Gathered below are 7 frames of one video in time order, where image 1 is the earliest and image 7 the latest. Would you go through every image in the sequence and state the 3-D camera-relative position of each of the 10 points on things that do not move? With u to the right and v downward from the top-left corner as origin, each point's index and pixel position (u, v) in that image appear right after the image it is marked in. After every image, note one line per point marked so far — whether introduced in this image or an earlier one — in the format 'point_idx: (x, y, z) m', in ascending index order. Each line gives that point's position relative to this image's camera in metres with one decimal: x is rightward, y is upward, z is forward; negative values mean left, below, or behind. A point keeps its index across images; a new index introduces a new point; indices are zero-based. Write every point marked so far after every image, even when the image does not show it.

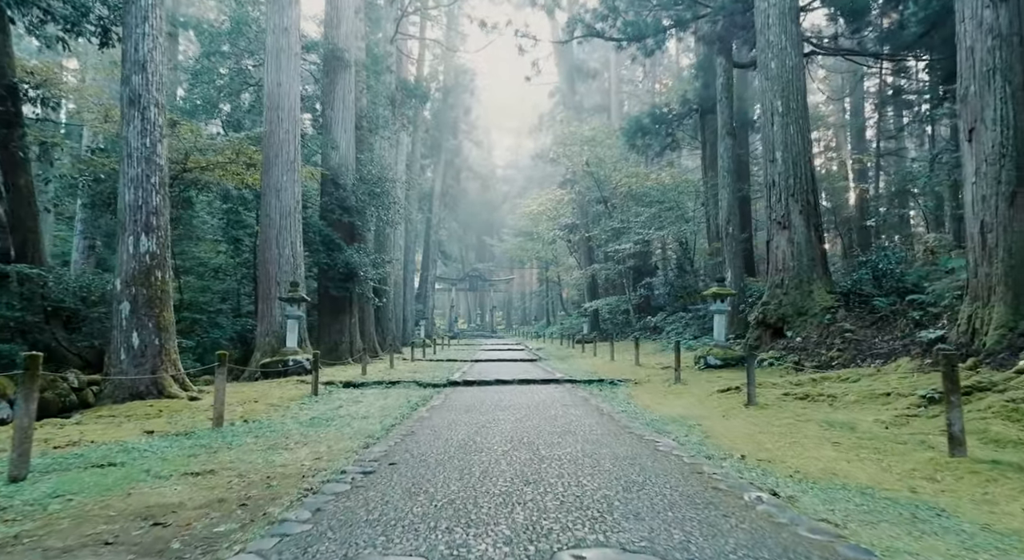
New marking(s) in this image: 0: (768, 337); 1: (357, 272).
0: (+4.1, -0.9, +10.1) m
1: (-3.5, +0.1, +14.2) m
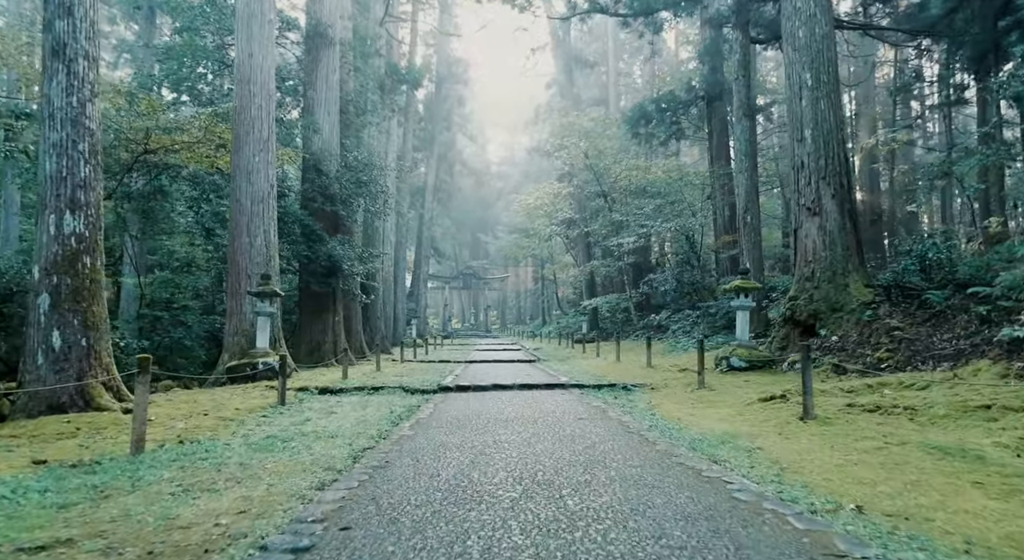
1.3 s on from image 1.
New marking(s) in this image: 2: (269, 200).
0: (+4.1, -0.8, +9.1) m
1: (-3.5, +0.3, +13.0) m
2: (-3.7, +1.2, +9.8) m
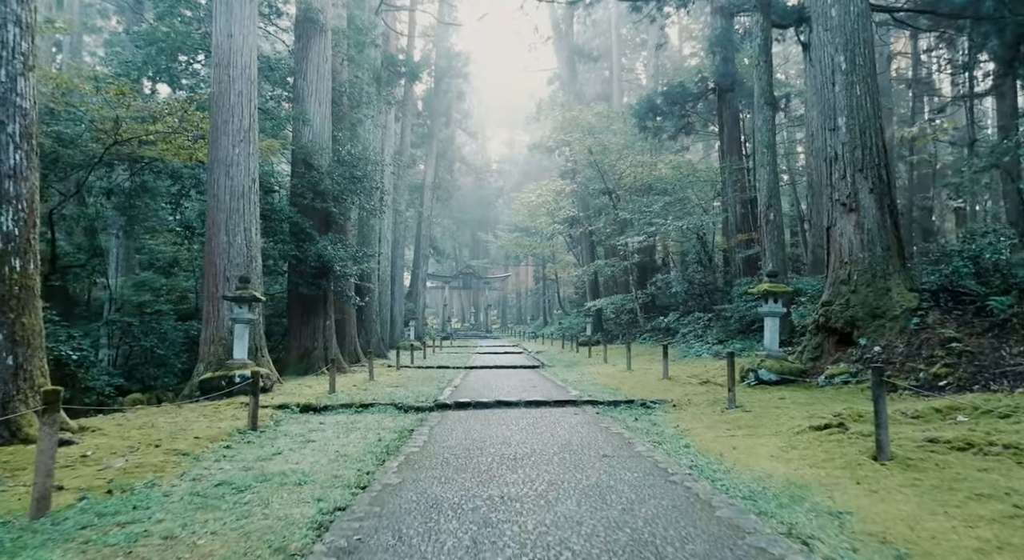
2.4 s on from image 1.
0: (+4.1, -0.9, +8.2) m
1: (-3.4, +0.2, +12.2) m
2: (-3.7, +1.2, +8.9) m
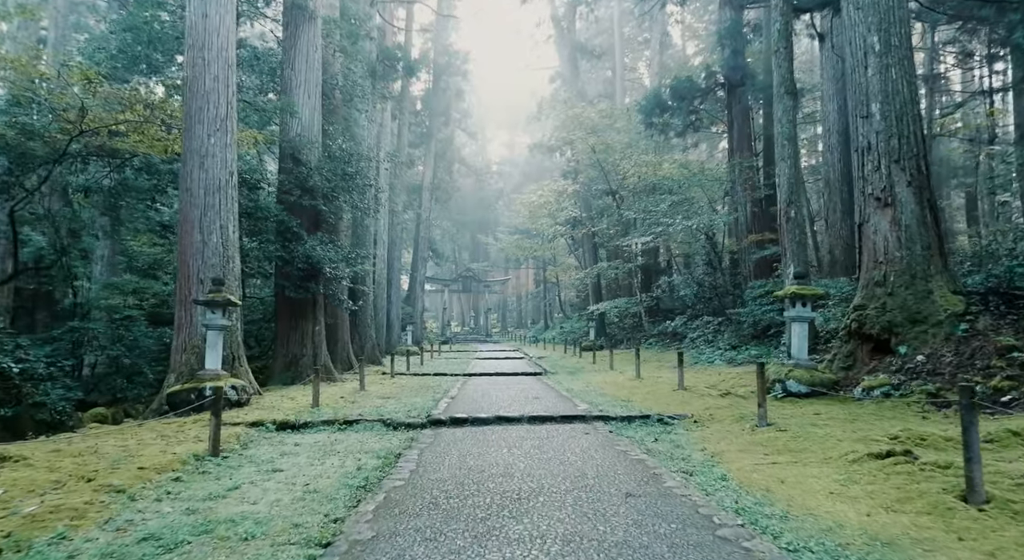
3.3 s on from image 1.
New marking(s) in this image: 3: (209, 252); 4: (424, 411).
0: (+4.1, -0.9, +7.4) m
1: (-3.4, +0.2, +11.4) m
2: (-3.6, +1.2, +8.2) m
3: (-3.8, +0.3, +7.9) m
4: (-1.0, -1.5, +7.2) m
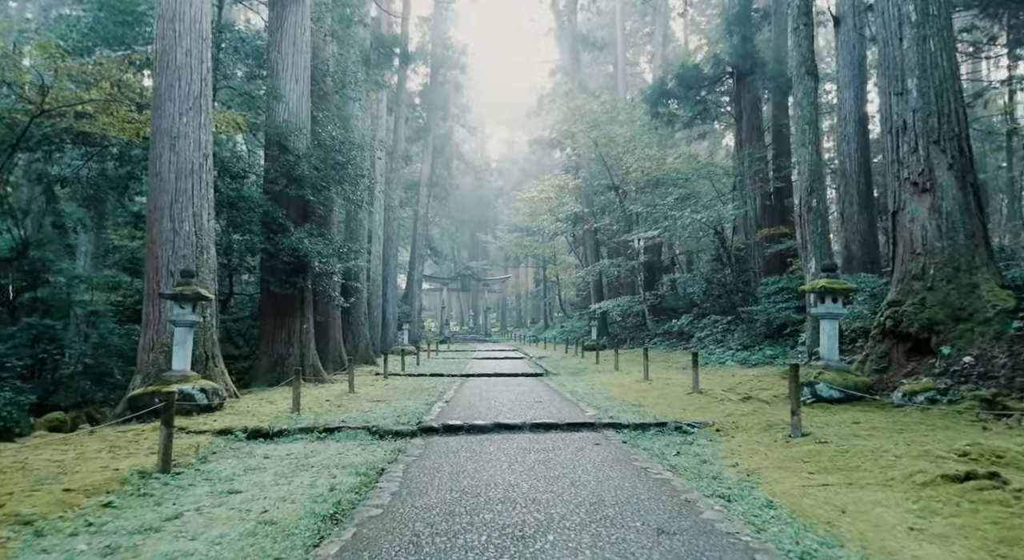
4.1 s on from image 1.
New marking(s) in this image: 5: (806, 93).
0: (+4.1, -0.8, +6.7) m
1: (-3.4, +0.3, +10.7) m
2: (-3.6, +1.3, +7.5) m
3: (-3.8, +0.4, +7.2) m
4: (-1.0, -1.4, +6.5) m
5: (+4.4, +2.8, +9.6) m
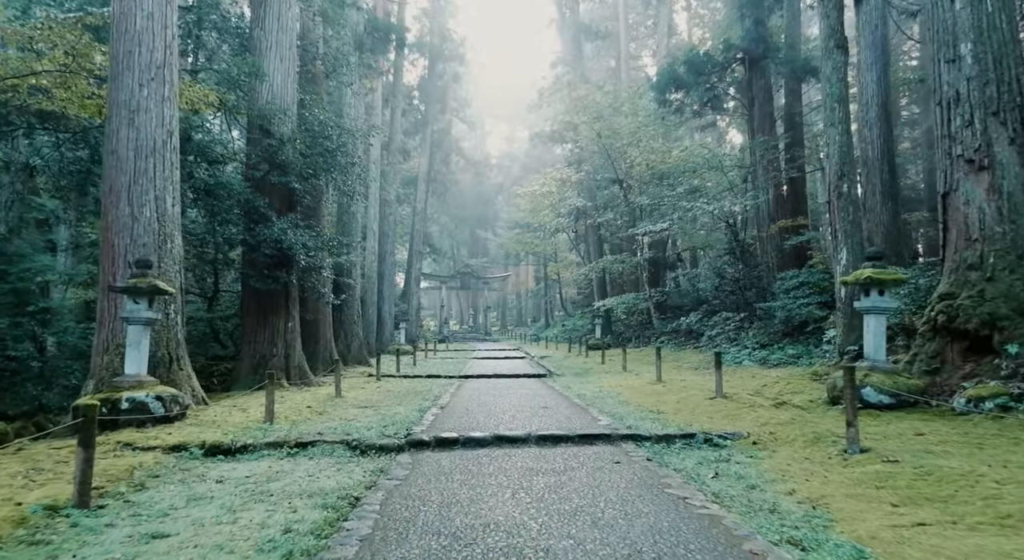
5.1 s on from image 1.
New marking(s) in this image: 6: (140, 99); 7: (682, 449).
0: (+4.2, -0.7, +5.9) m
1: (-3.4, +0.3, +9.9) m
2: (-3.6, +1.3, +6.6) m
3: (-3.7, +0.5, +6.4) m
4: (-1.0, -1.3, +5.7) m
5: (+4.4, +2.9, +8.7) m
6: (-3.8, +1.8, +6.5) m
7: (+1.3, -1.2, +4.7) m
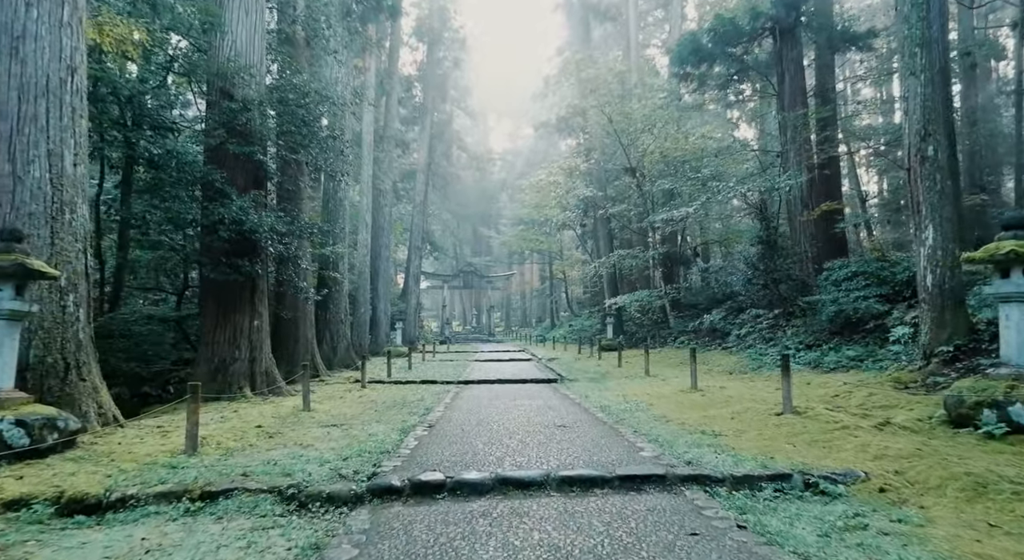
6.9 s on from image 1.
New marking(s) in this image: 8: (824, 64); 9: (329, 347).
0: (+4.2, -0.5, +4.3) m
1: (-3.3, +0.5, +8.3) m
2: (-3.6, +1.5, +5.1) m
3: (-3.7, +0.7, +4.8) m
4: (-0.9, -1.2, +4.1) m
5: (+4.5, +3.1, +7.1) m
6: (-3.7, +2.0, +4.9) m
7: (+1.3, -1.1, +3.1) m
8: (+7.2, +5.0, +14.7) m
9: (-3.8, -1.3, +13.2) m
